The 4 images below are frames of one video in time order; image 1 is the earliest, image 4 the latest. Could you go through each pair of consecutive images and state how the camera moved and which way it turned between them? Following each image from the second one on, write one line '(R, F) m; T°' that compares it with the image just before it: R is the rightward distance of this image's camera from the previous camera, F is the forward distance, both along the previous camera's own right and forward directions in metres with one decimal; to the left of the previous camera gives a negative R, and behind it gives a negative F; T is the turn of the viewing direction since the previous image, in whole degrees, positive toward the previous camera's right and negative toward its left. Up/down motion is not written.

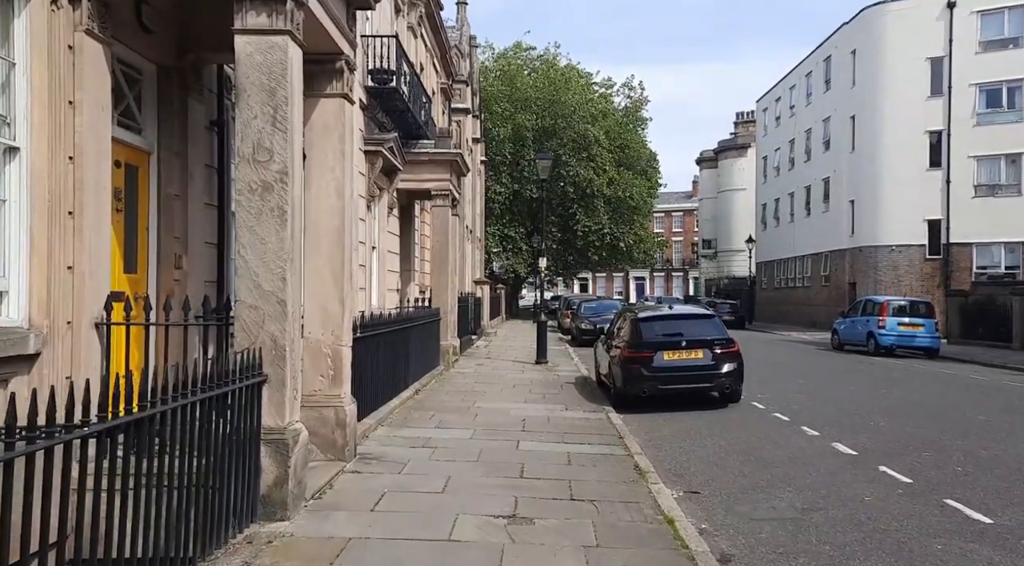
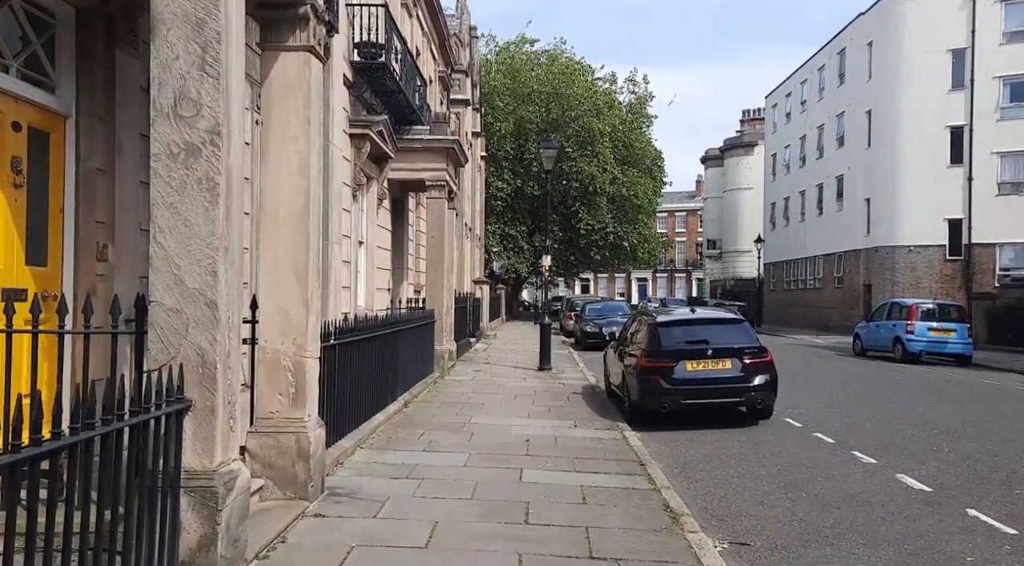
(0.0, +1.5) m; 0°
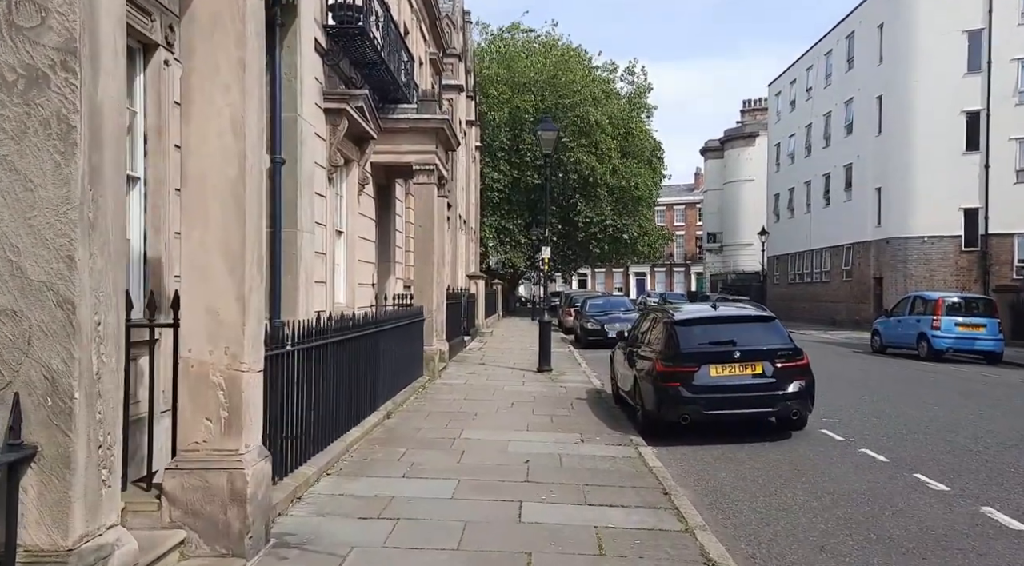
(0.0, +1.4) m; 0°
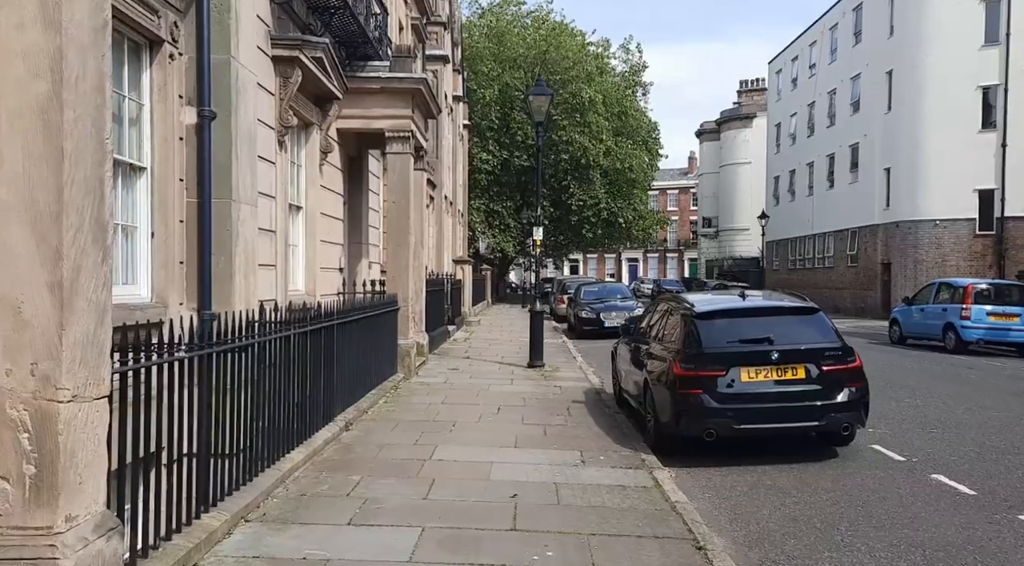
(+0.1, +1.8) m; +1°
